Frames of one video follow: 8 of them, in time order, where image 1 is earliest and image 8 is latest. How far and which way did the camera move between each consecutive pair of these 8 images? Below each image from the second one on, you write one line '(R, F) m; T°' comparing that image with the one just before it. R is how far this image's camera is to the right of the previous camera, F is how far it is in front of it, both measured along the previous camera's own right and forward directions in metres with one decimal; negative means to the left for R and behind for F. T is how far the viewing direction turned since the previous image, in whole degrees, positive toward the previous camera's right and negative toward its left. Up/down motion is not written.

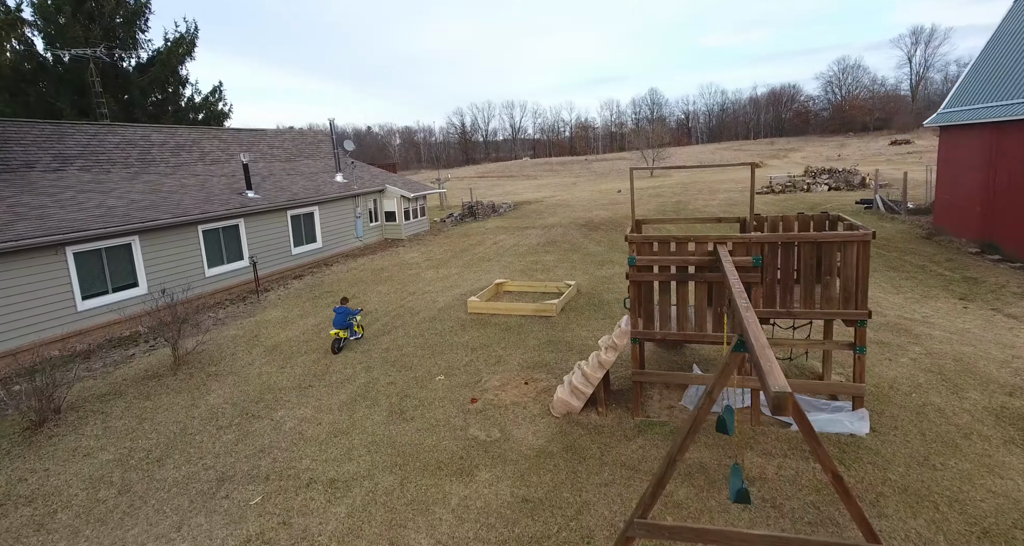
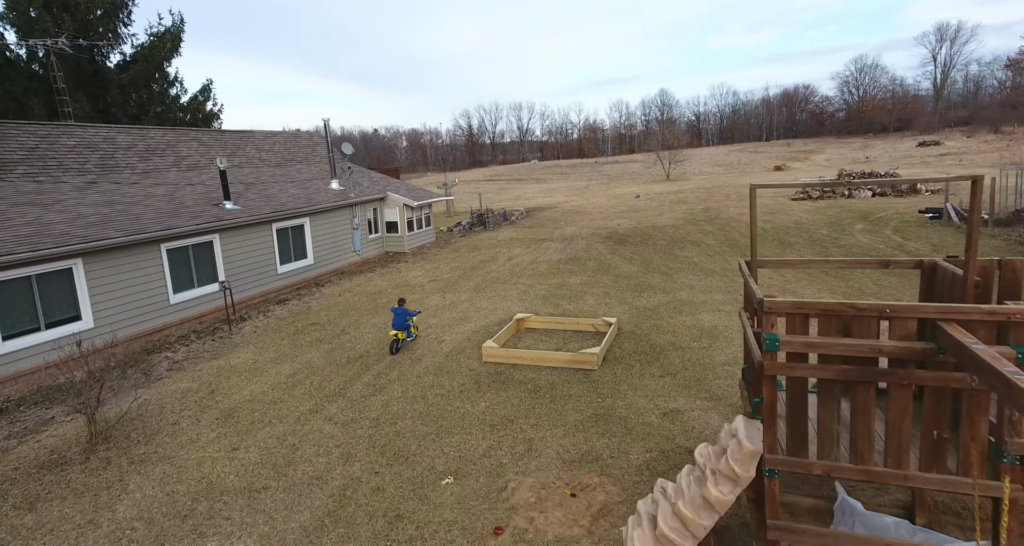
(-0.3, +2.4) m; -1°
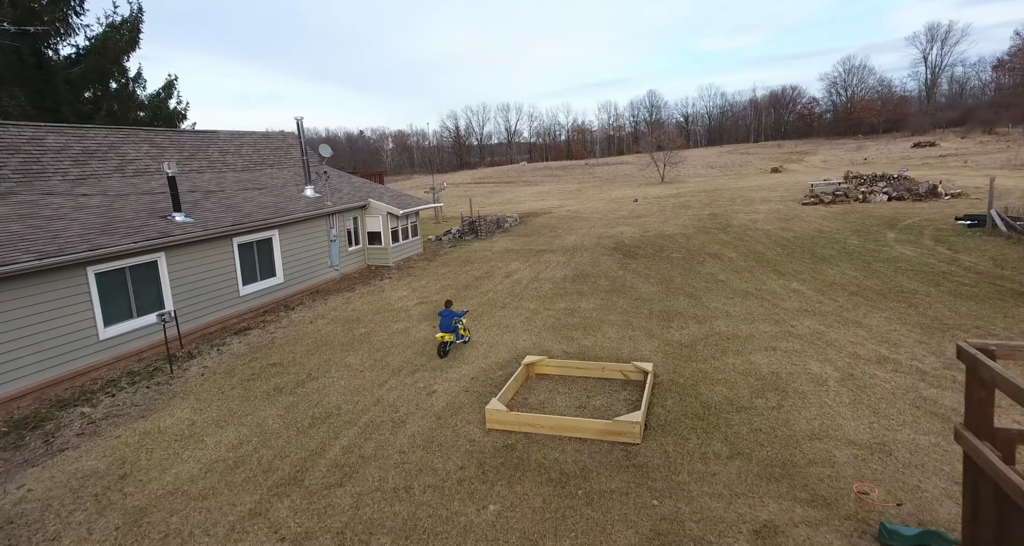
(-0.3, +2.0) m; +1°
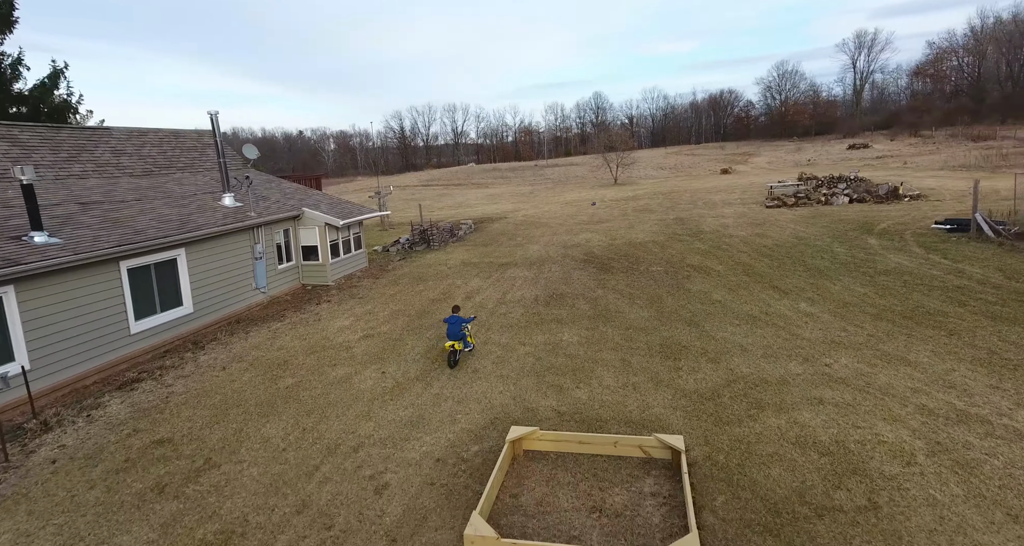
(-0.3, +2.1) m; +6°
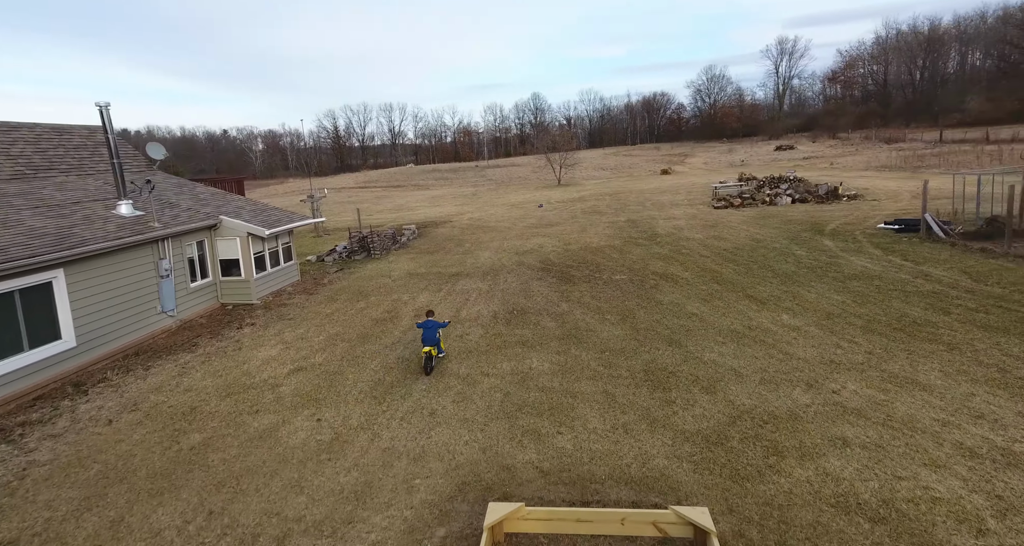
(-0.3, +1.4) m; +6°
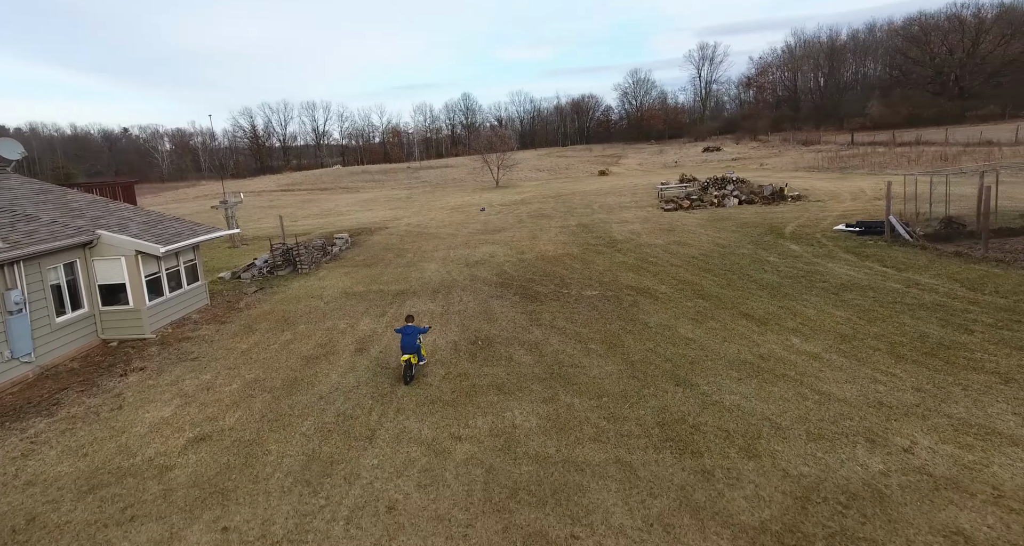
(-0.5, +1.9) m; +7°
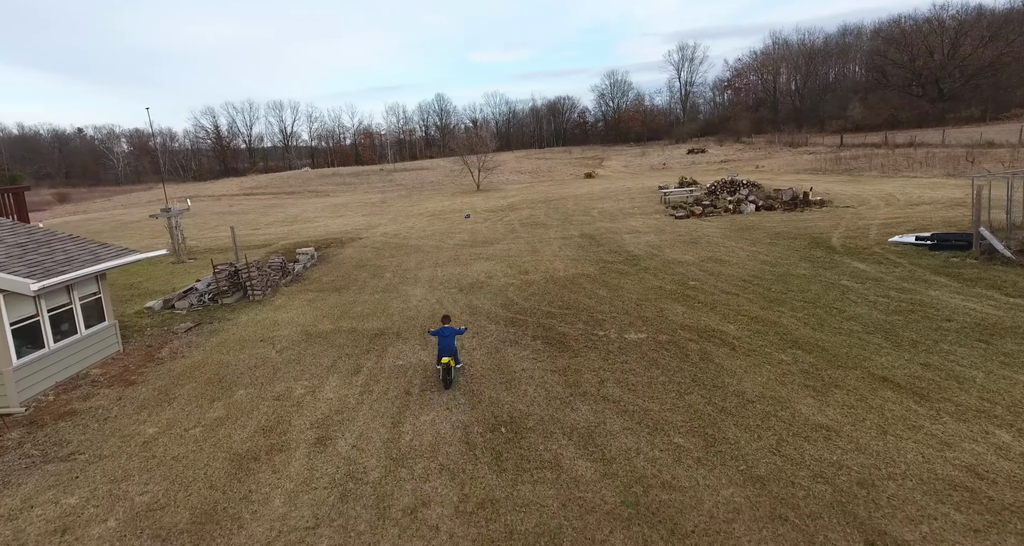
(-0.8, +3.3) m; +3°
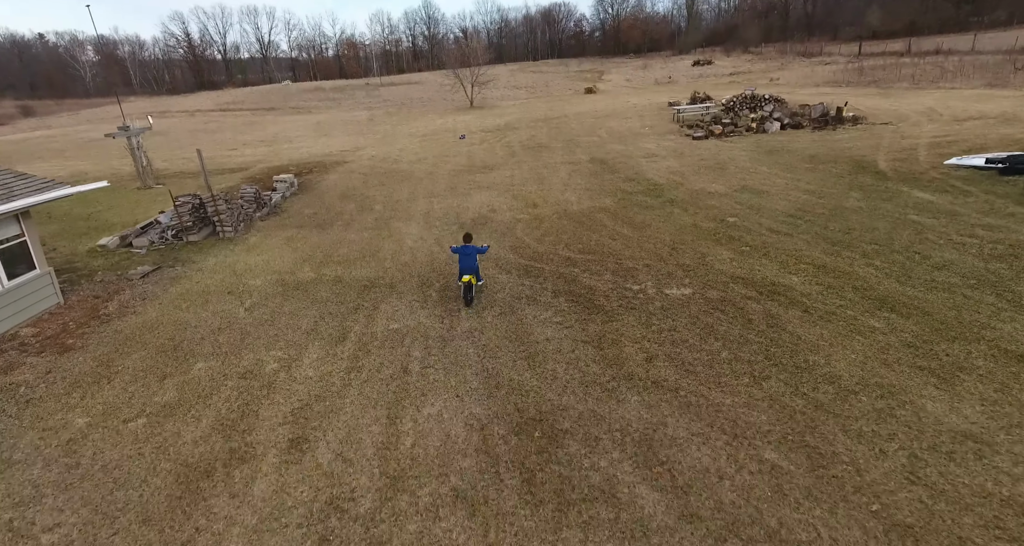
(-0.4, +1.9) m; +1°
